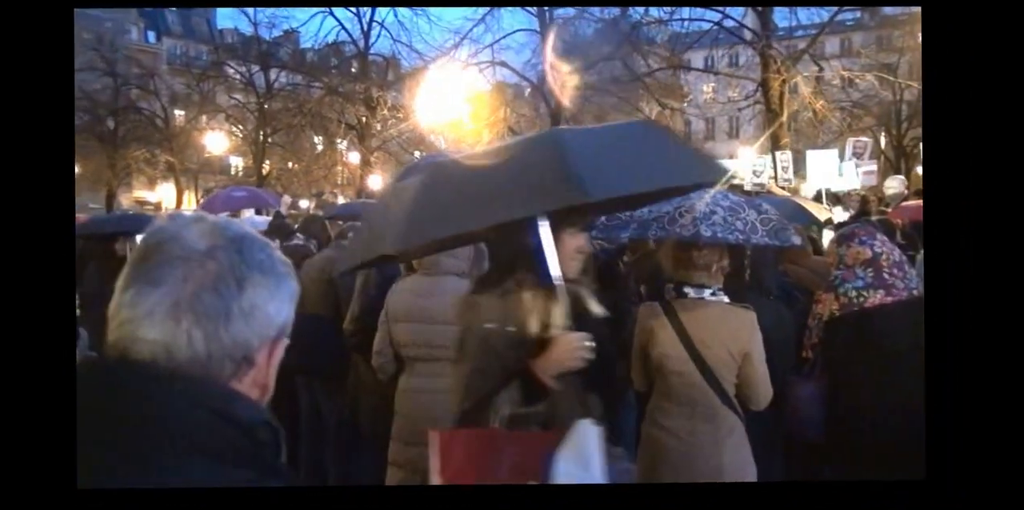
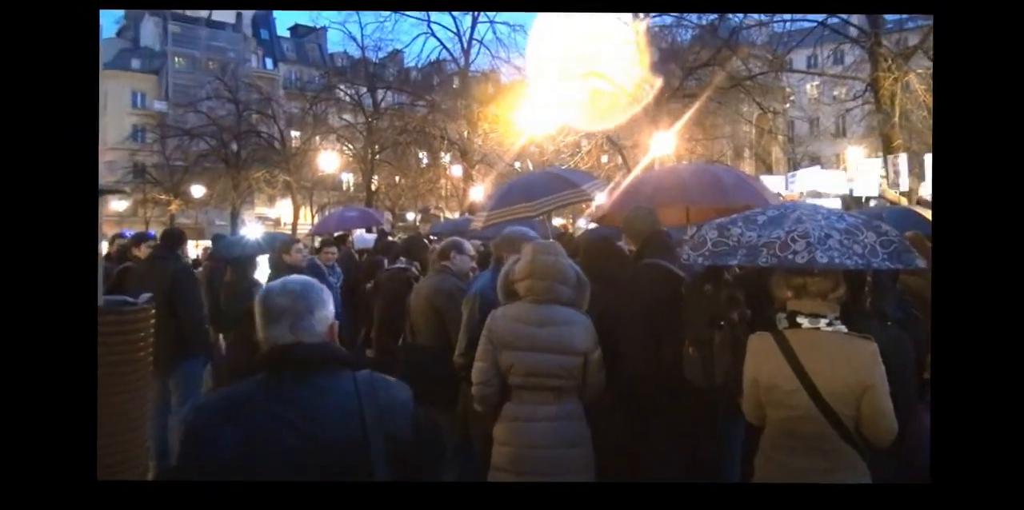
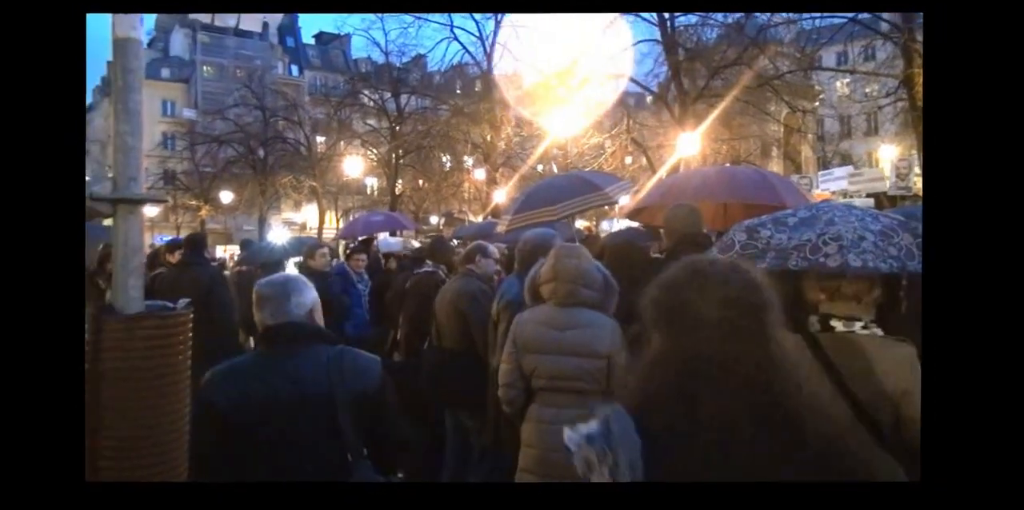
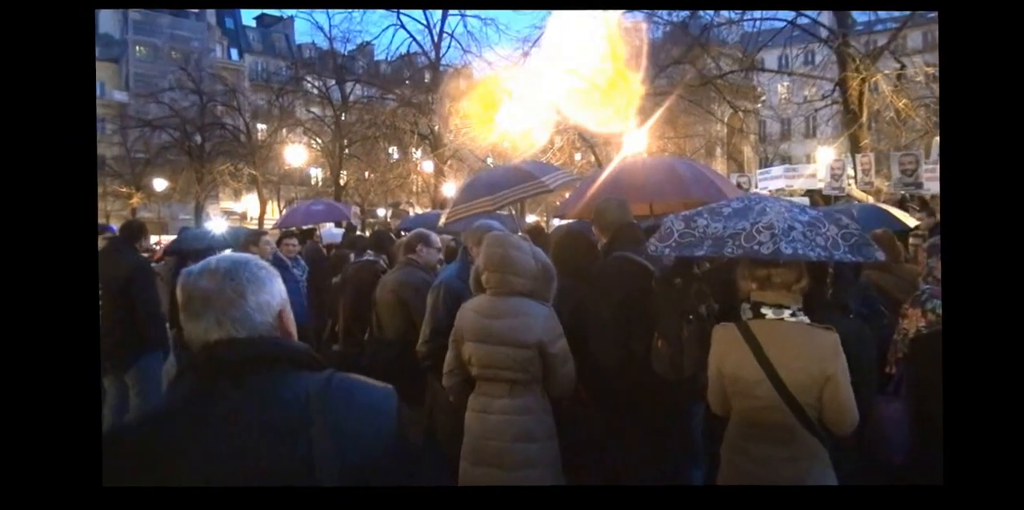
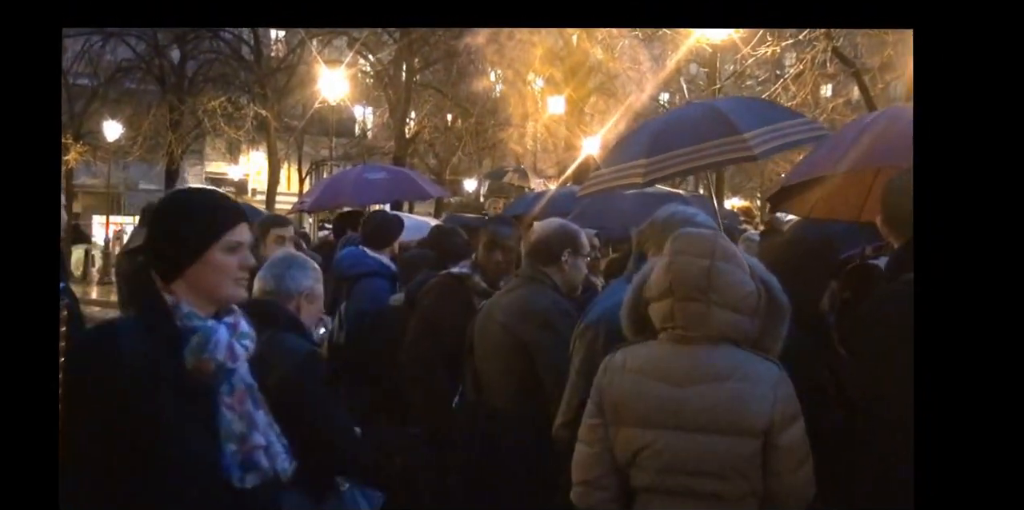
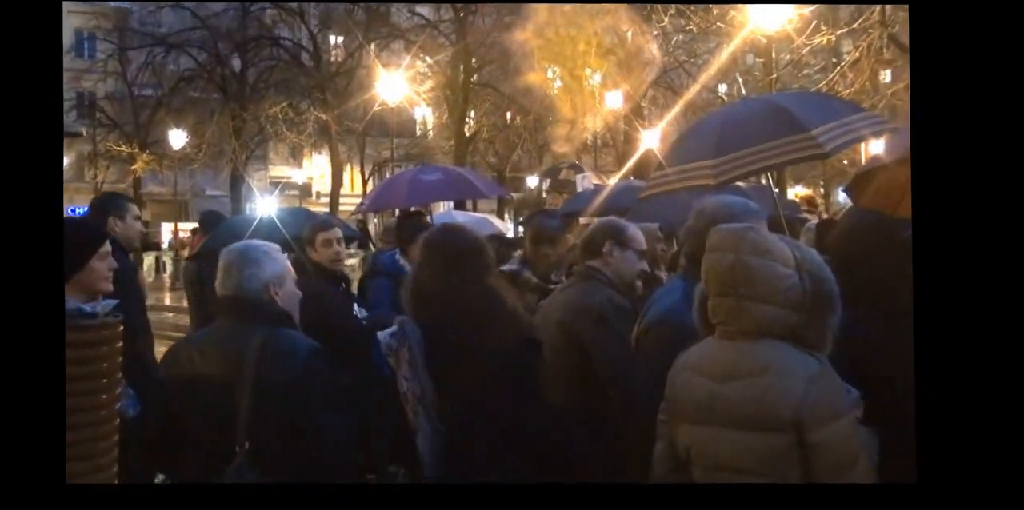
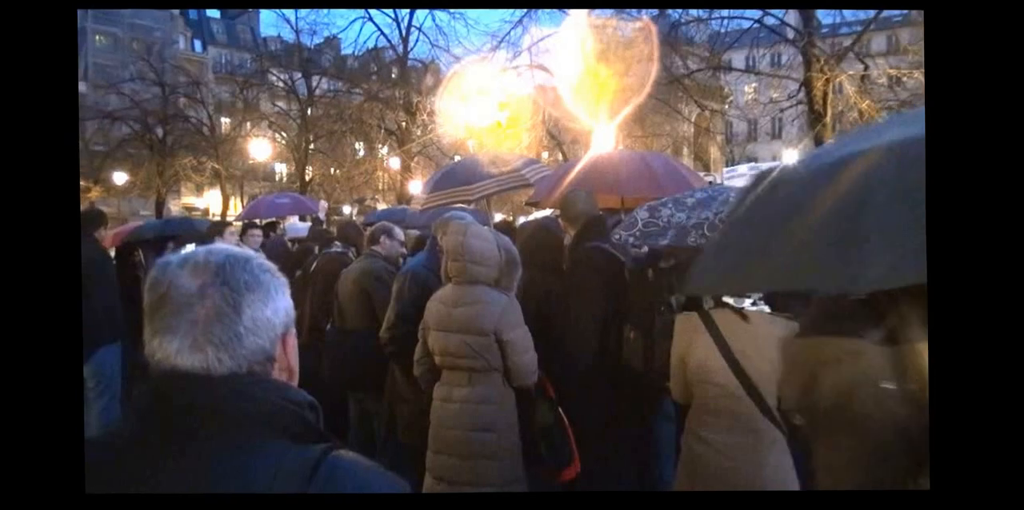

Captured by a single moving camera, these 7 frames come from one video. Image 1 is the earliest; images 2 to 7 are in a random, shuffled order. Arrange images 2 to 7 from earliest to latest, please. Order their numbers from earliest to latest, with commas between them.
7, 4, 2, 3, 6, 5
